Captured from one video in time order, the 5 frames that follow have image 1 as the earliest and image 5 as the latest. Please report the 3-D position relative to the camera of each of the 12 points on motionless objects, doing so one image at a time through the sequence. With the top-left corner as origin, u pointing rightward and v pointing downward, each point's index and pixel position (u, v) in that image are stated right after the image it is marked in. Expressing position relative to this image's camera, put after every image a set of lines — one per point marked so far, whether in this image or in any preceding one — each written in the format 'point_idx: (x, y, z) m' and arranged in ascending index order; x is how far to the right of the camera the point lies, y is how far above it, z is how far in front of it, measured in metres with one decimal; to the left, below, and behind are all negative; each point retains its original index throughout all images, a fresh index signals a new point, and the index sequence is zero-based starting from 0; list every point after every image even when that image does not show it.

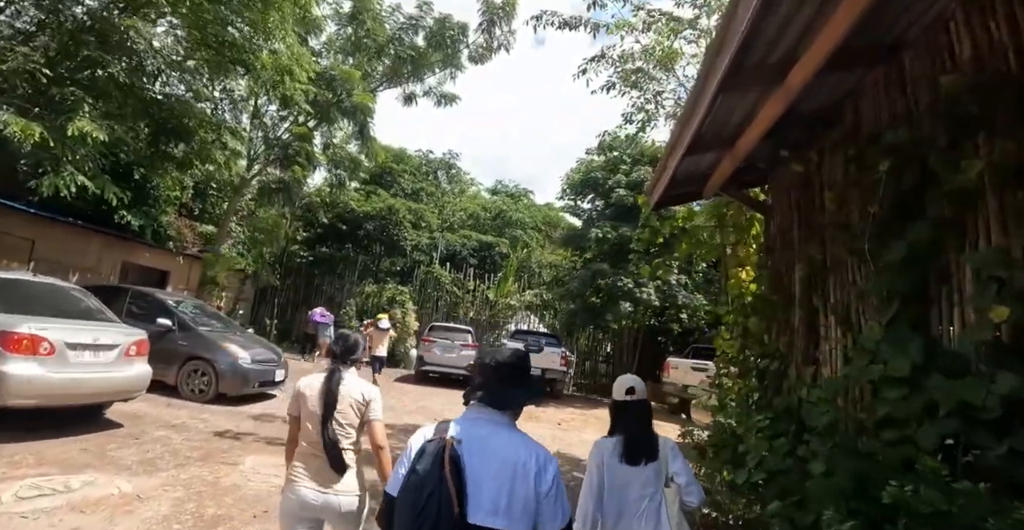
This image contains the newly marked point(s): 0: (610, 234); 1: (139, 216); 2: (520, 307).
0: (+2.9, +1.0, +15.6) m
1: (-11.0, +1.4, +16.3) m
2: (+0.3, -1.5, +19.1) m
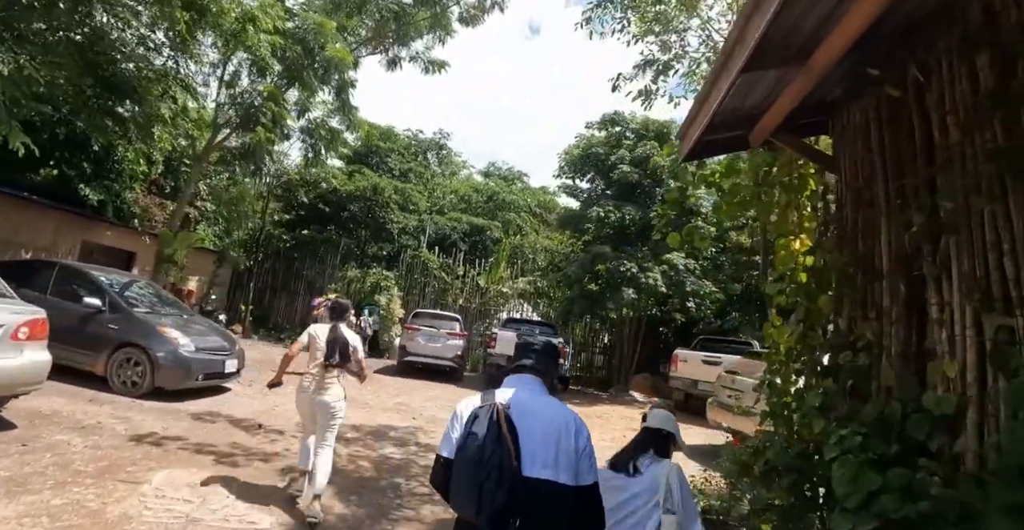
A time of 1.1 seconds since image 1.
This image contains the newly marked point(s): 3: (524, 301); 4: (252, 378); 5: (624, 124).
0: (+2.7, +1.4, +14.2) m
1: (-11.1, +2.0, +14.8) m
2: (+0.1, -0.9, +17.8) m
3: (+0.3, -1.2, +17.9) m
4: (-4.6, -1.9, +9.6) m
5: (+3.2, +4.0, +15.6) m
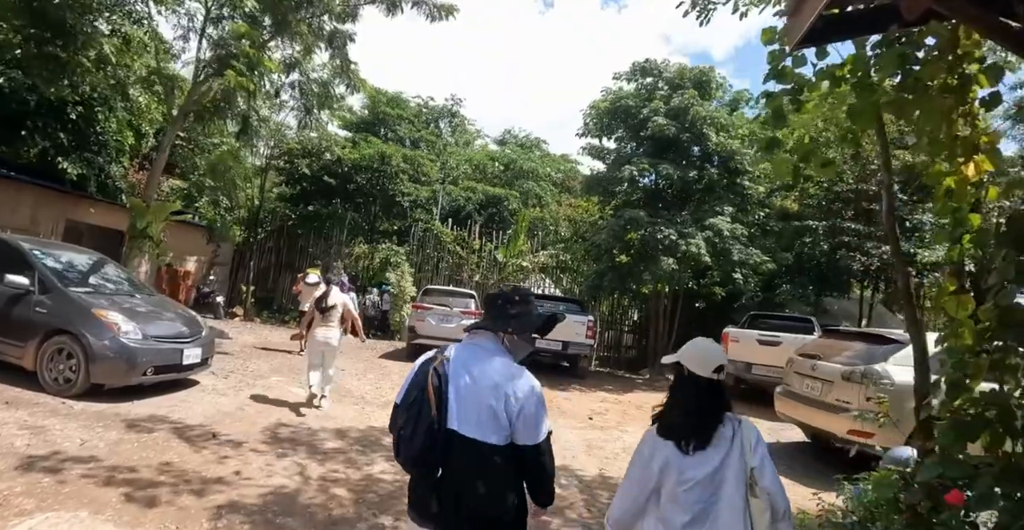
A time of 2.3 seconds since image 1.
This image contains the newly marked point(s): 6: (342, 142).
0: (+3.1, +2.2, +12.5) m
1: (-10.7, +2.5, +13.5) m
2: (+0.7, -0.1, +16.2) m
3: (+1.0, -0.3, +16.3) m
4: (-4.2, -1.5, +8.2) m
5: (+3.6, +4.8, +13.7) m
6: (-5.9, +4.3, +18.9) m
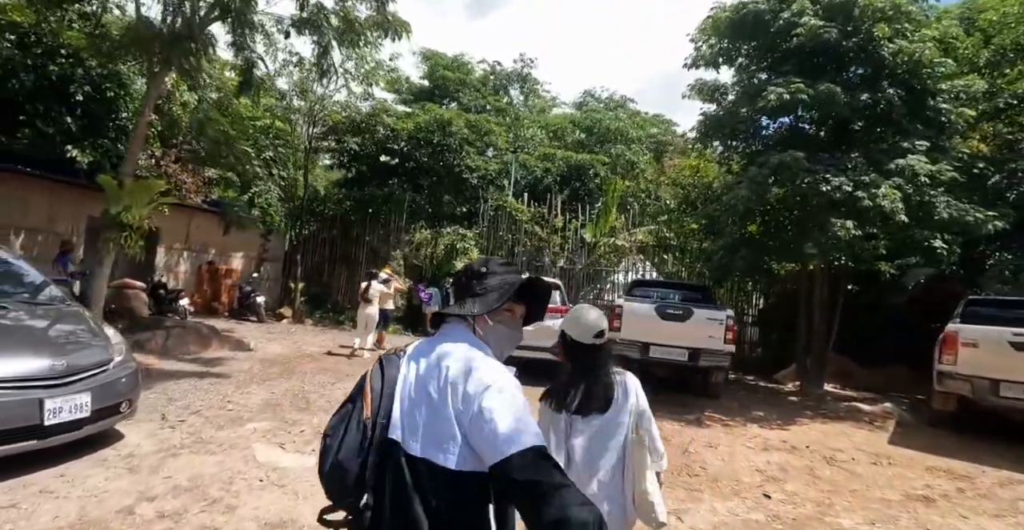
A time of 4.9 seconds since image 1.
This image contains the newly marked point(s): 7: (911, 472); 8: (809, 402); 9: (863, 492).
0: (+4.6, +2.7, +8.7) m
1: (-8.9, +2.5, +11.8) m
2: (+2.8, +0.4, +12.8) m
3: (+3.1, +0.2, +12.9) m
4: (-3.2, -1.4, +5.7) m
5: (+5.1, +5.3, +9.8) m
6: (-3.5, +4.6, +16.4) m
7: (+4.0, -2.1, +5.5) m
8: (+4.5, -2.1, +8.4) m
9: (+3.1, -2.0, +4.8) m
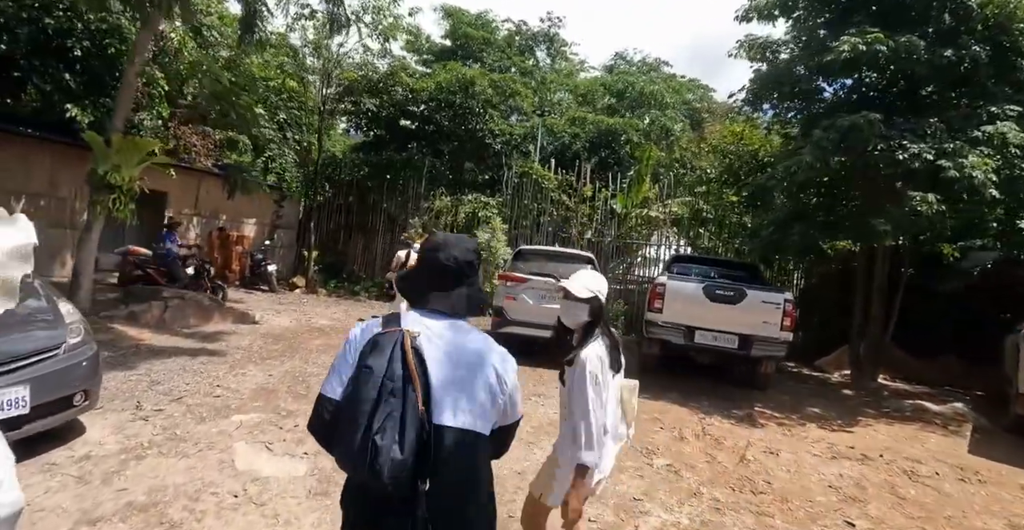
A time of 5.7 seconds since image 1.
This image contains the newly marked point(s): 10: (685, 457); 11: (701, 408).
0: (+5.0, +3.0, +7.6) m
1: (-8.4, +3.2, +11.1) m
2: (+3.3, +0.9, +11.9) m
3: (+3.6, +0.7, +11.9) m
4: (-2.9, -1.1, +5.0) m
5: (+5.6, +5.7, +8.5) m
6: (-2.8, +5.4, +15.4) m
7: (+4.3, -1.9, +4.7) m
8: (+4.9, -1.8, +7.5) m
9: (+3.3, -1.8, +4.0) m
10: (+1.4, -1.5, +4.3) m
11: (+2.0, -1.5, +5.8) m
